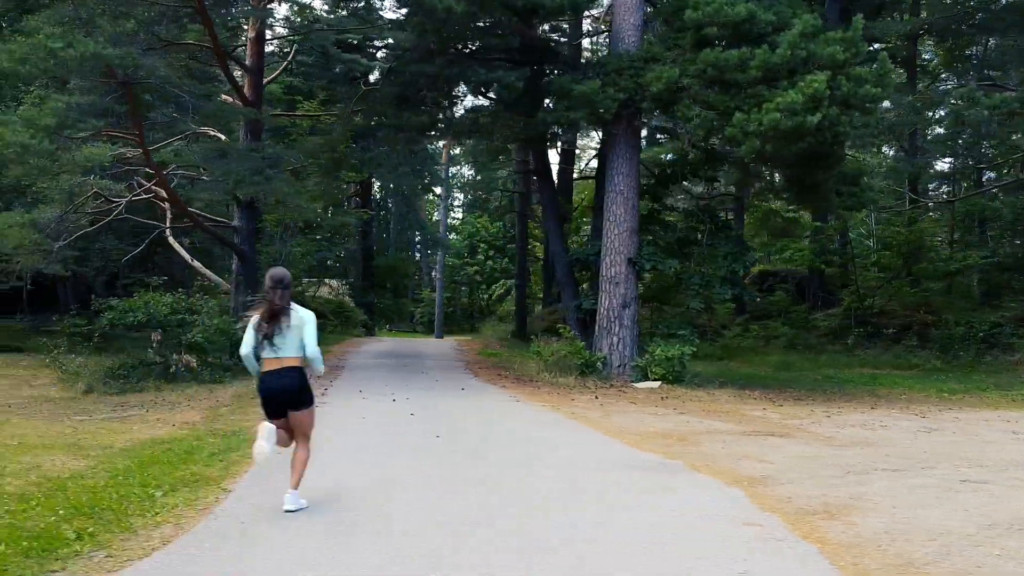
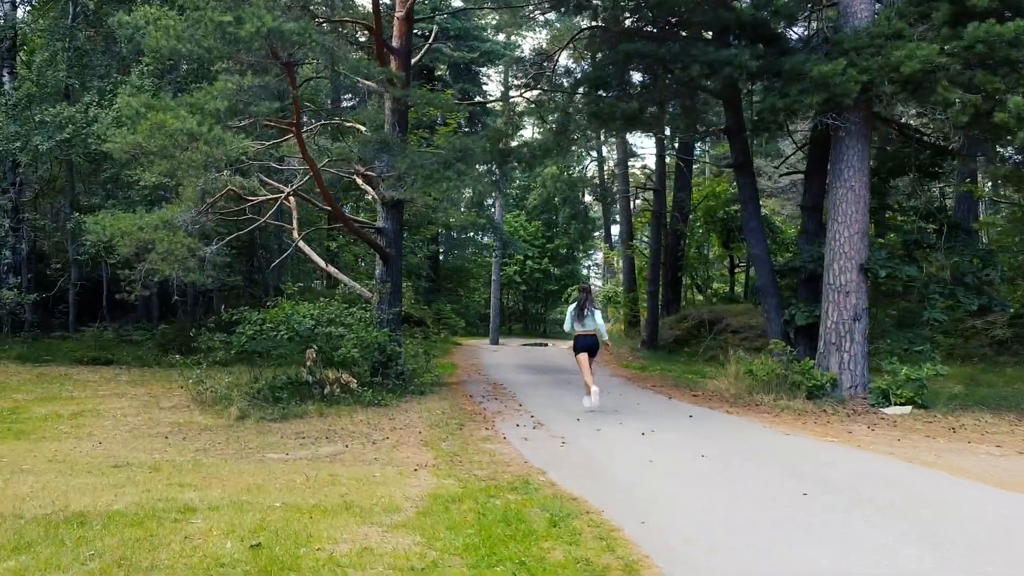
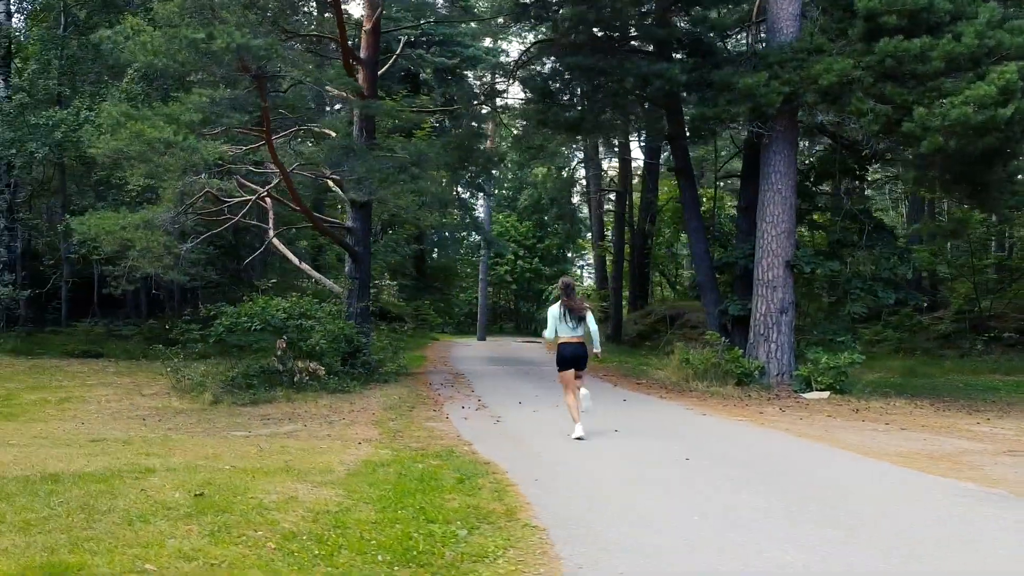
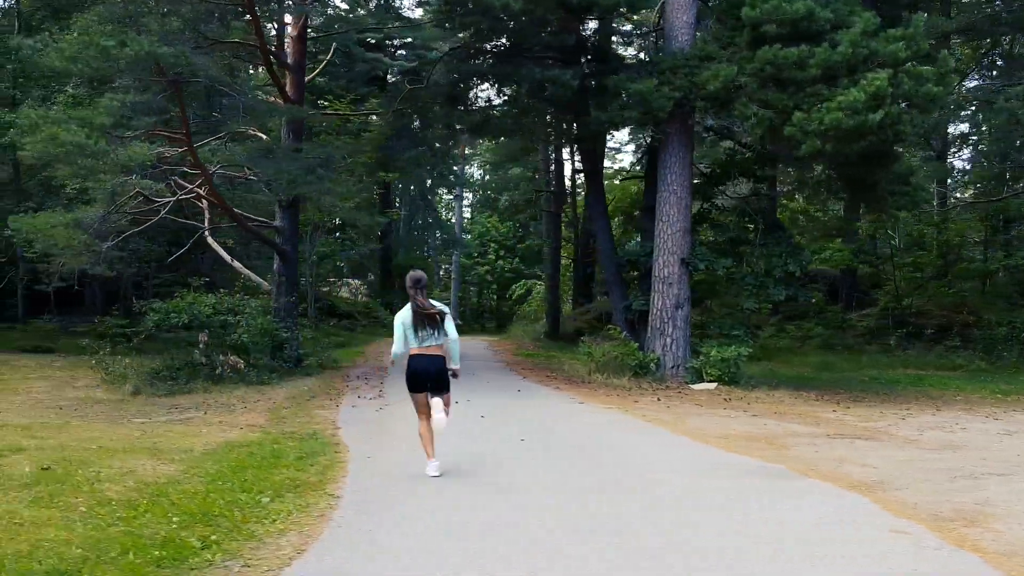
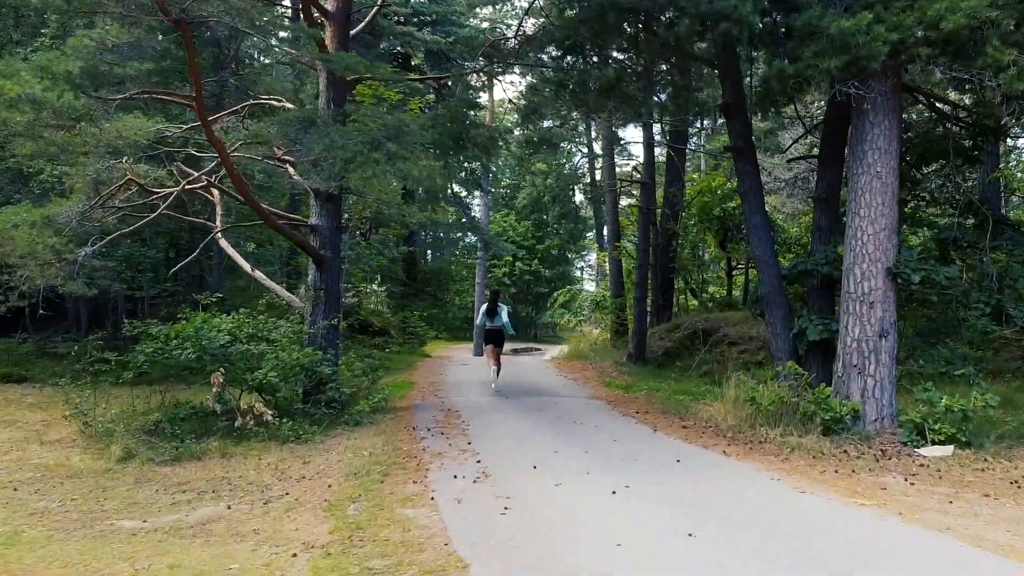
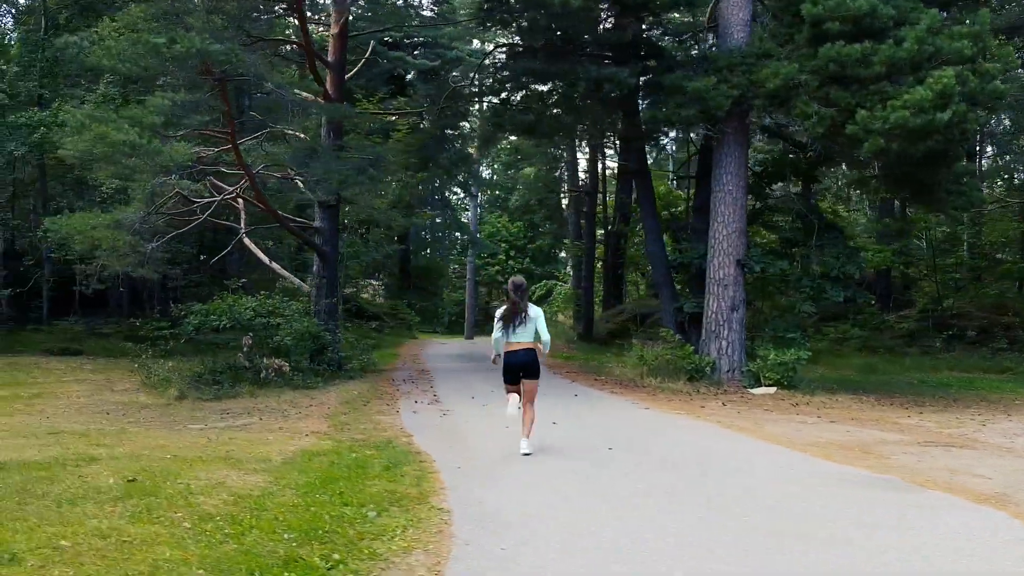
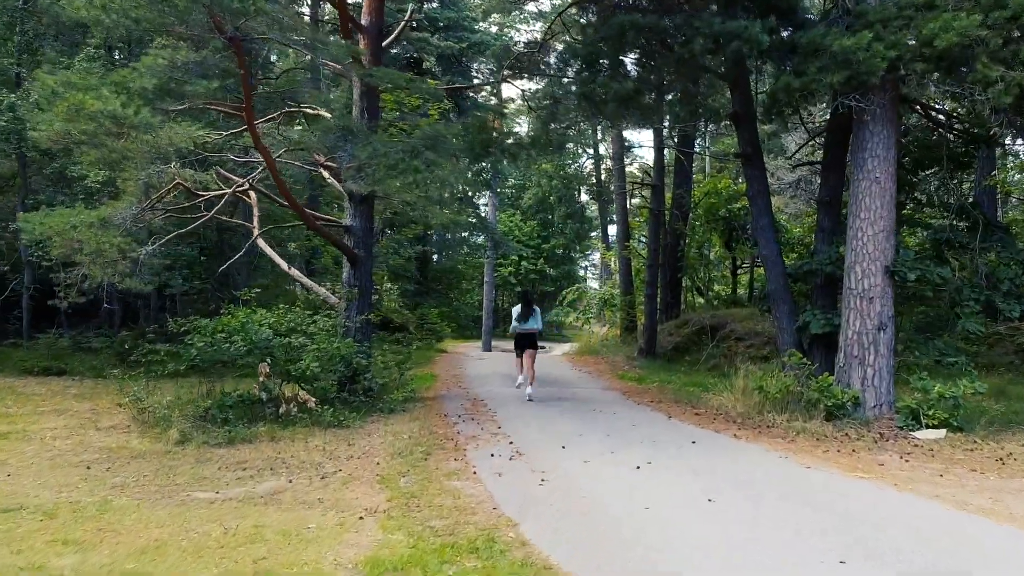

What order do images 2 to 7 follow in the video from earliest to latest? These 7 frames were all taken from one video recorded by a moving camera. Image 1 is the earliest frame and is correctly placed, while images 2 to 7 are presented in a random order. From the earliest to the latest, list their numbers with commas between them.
4, 6, 3, 2, 7, 5
